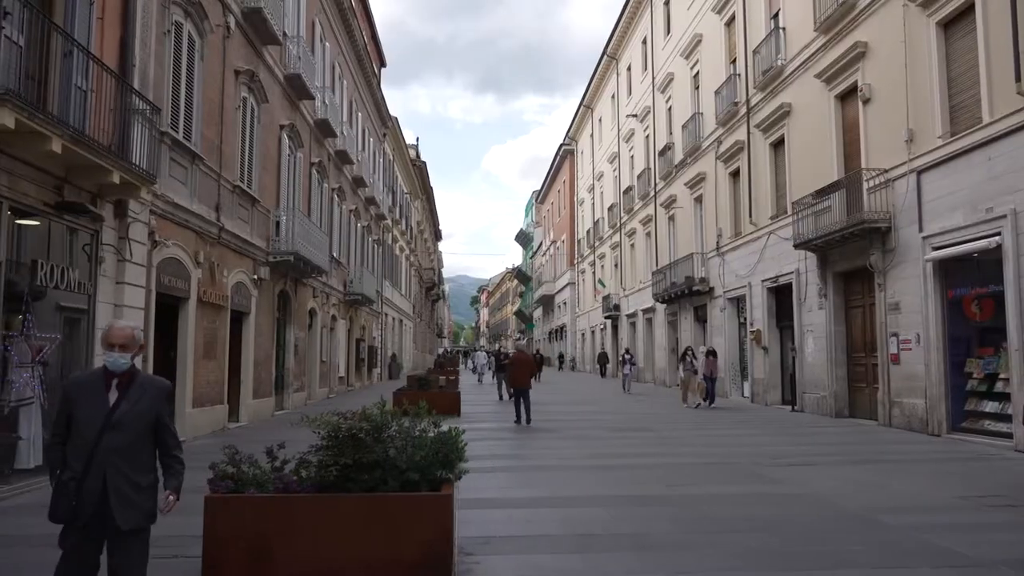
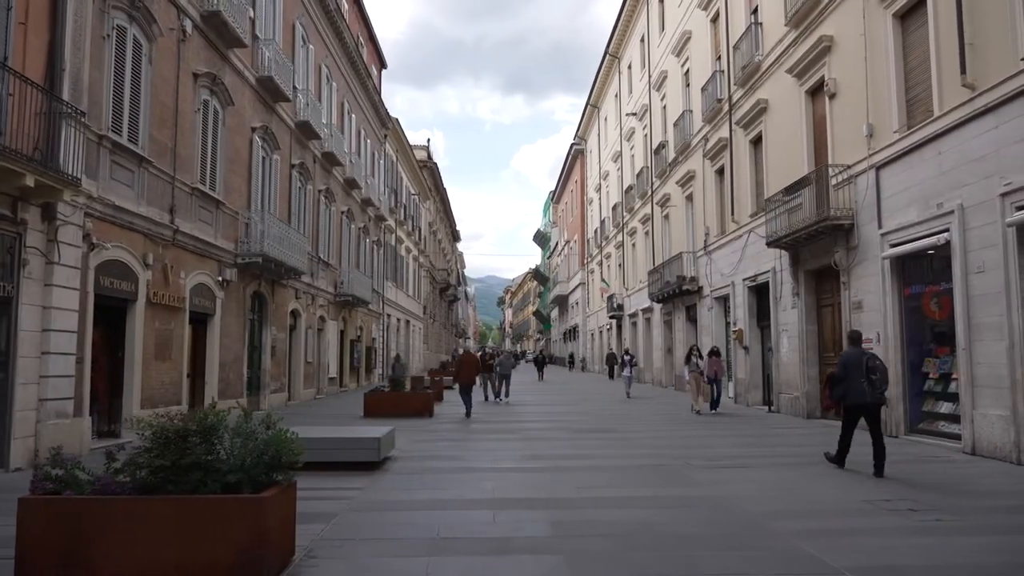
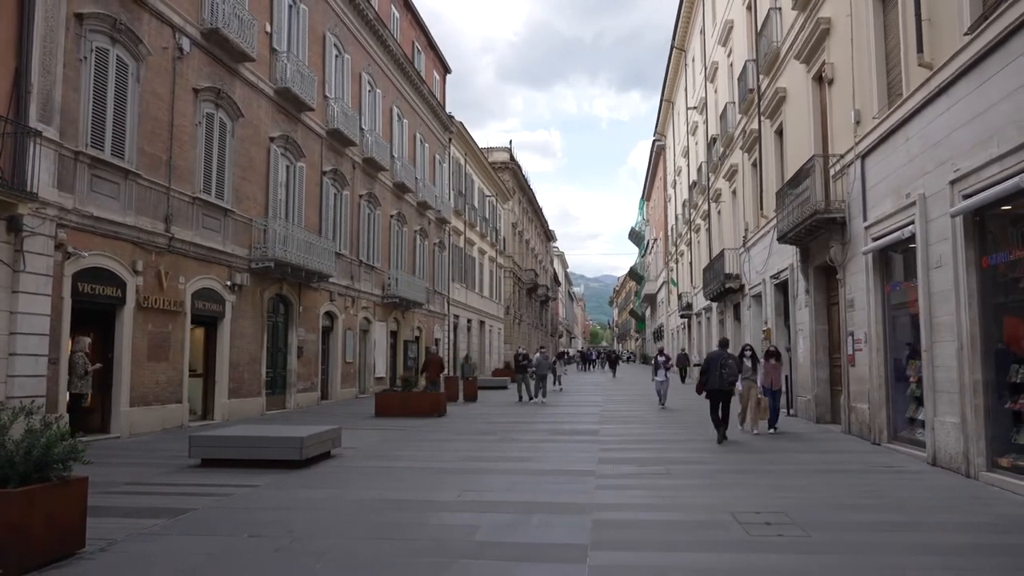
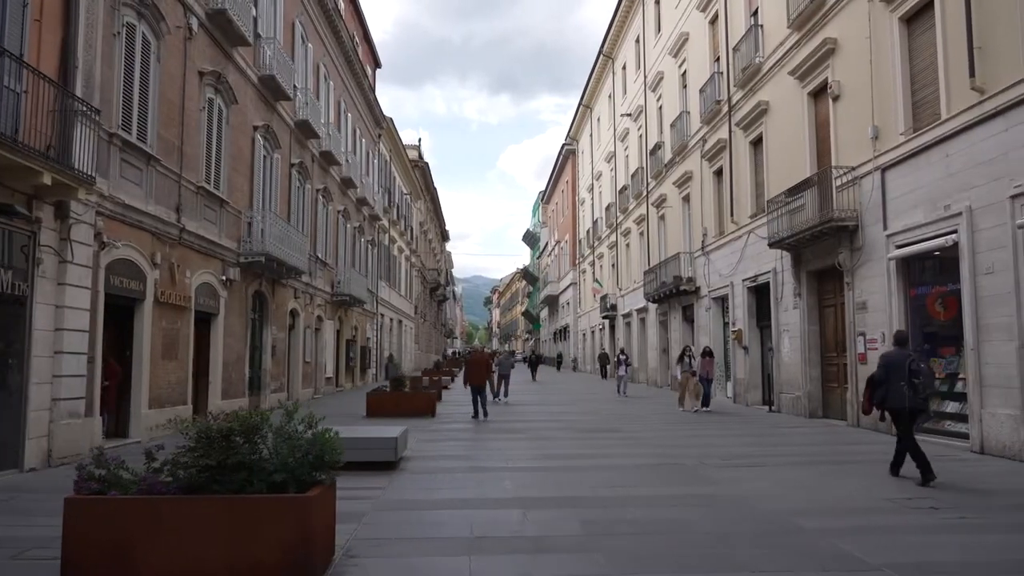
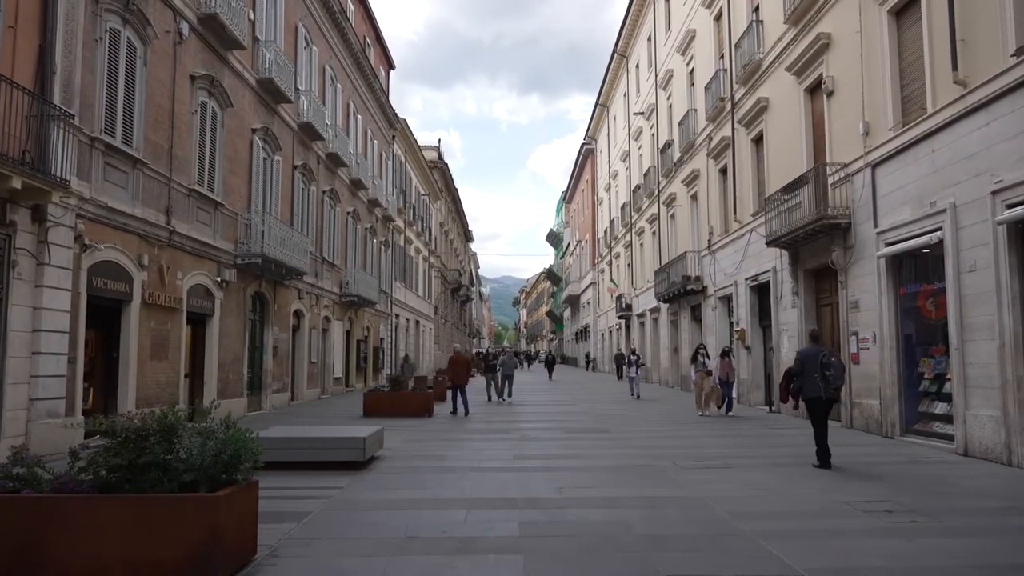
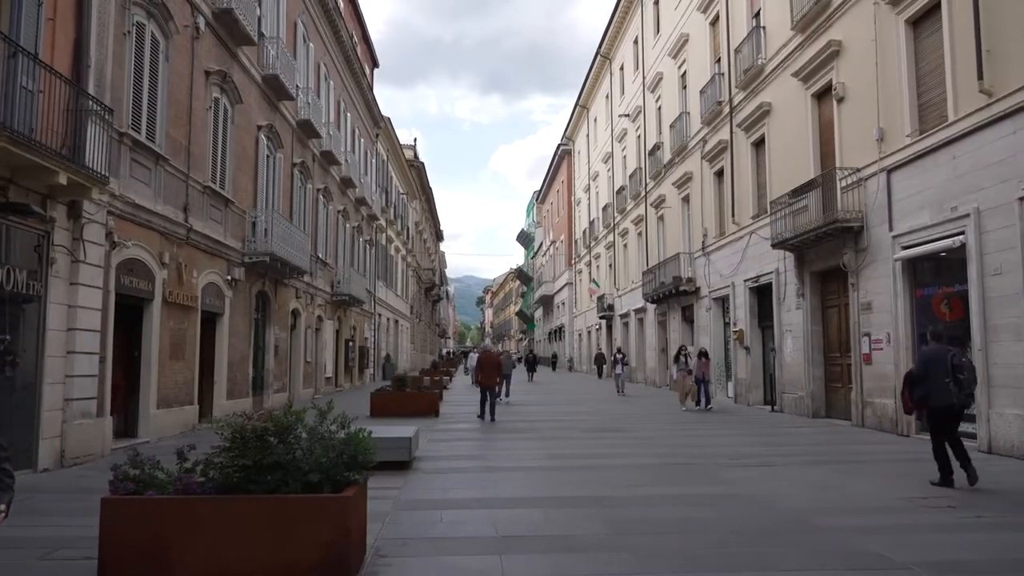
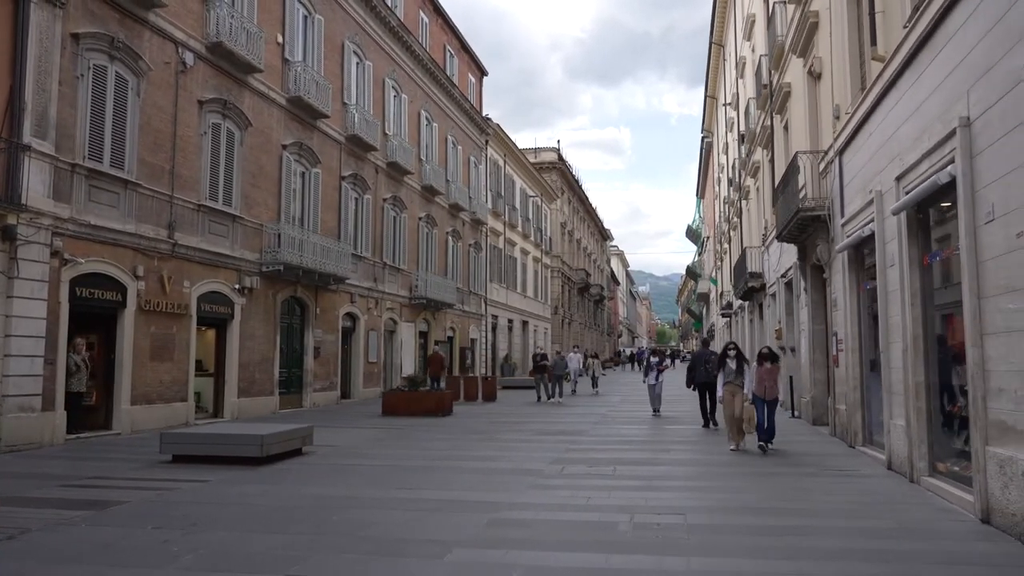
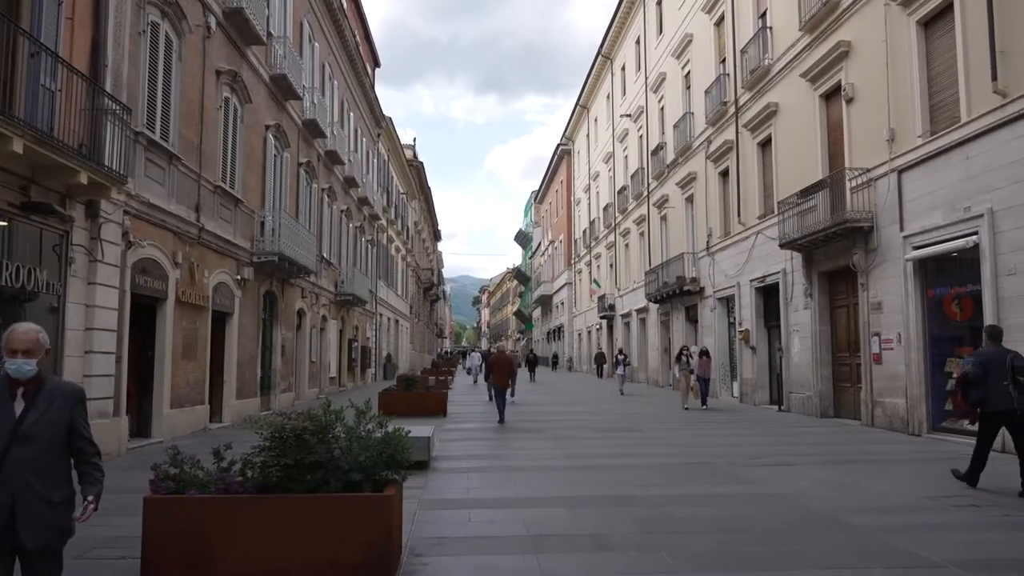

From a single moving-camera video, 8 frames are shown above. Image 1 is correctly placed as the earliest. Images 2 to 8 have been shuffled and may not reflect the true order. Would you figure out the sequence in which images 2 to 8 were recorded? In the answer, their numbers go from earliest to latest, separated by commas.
8, 6, 4, 2, 5, 3, 7
